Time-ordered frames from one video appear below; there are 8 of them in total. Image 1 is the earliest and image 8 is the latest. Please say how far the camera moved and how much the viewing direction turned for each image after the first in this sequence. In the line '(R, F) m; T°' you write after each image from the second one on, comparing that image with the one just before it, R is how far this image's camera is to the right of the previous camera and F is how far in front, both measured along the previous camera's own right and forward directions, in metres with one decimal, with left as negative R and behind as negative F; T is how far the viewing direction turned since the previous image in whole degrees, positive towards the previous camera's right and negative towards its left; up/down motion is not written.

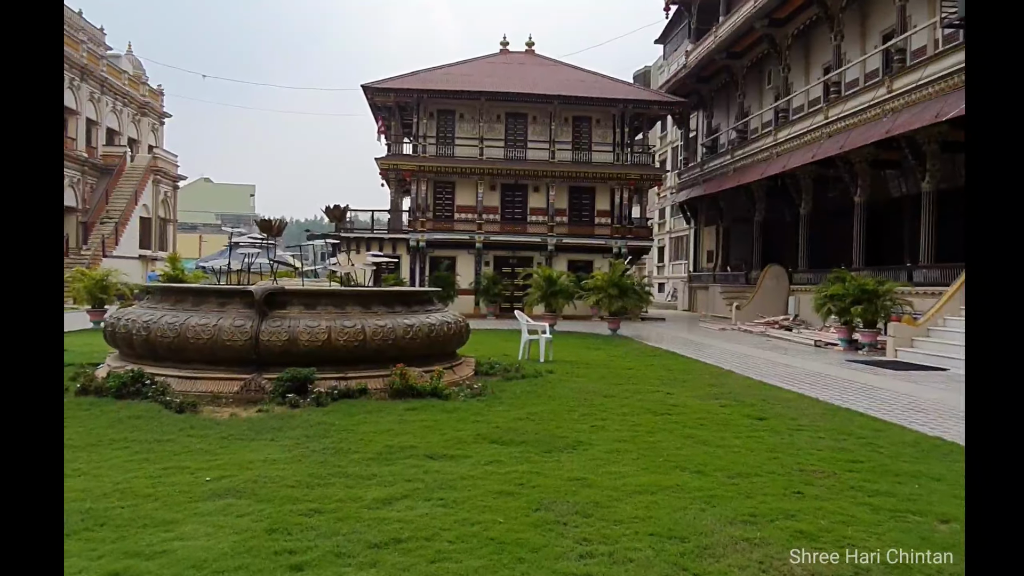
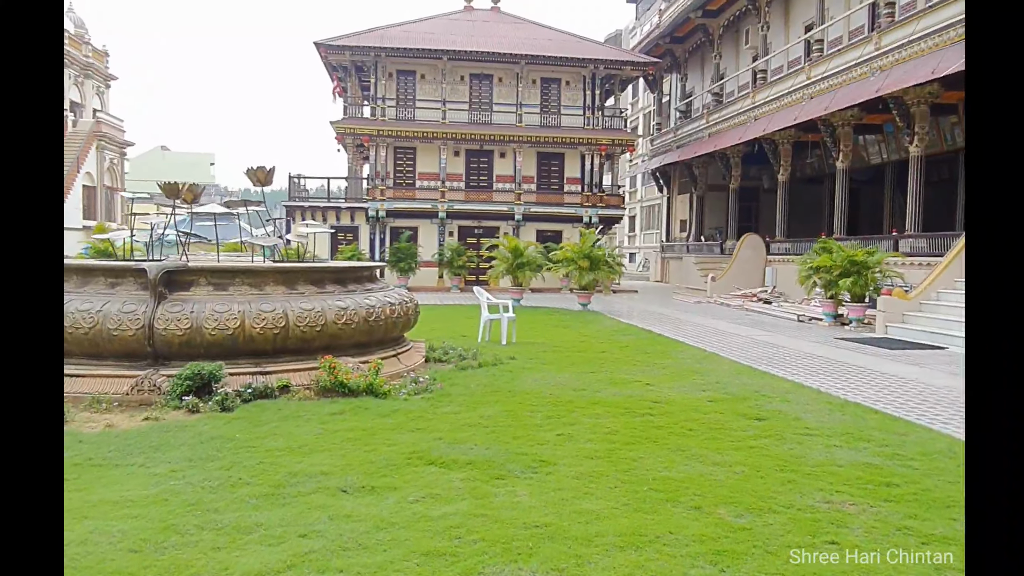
(+0.2, +1.2) m; +2°
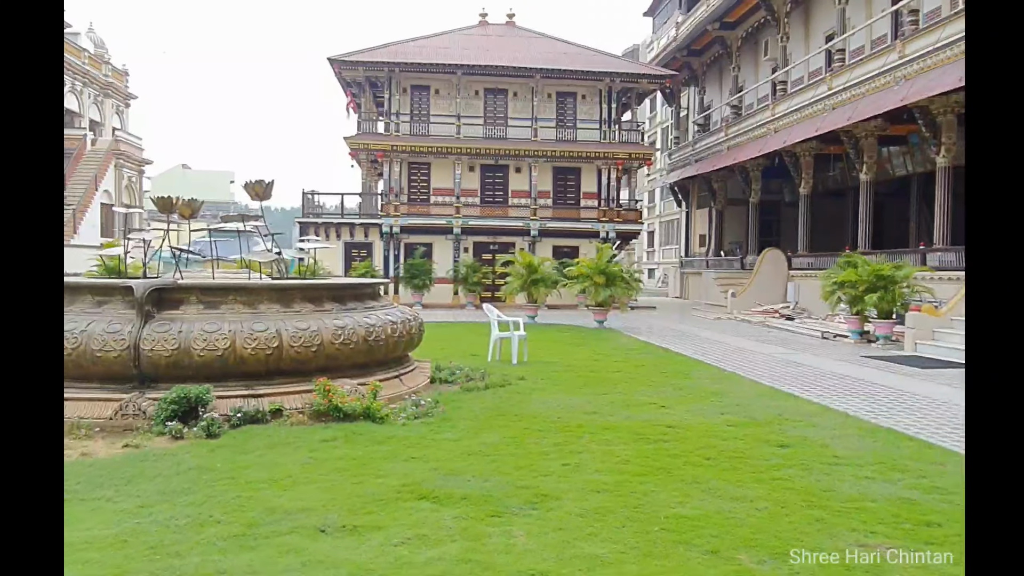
(+0.1, +0.3) m; -1°
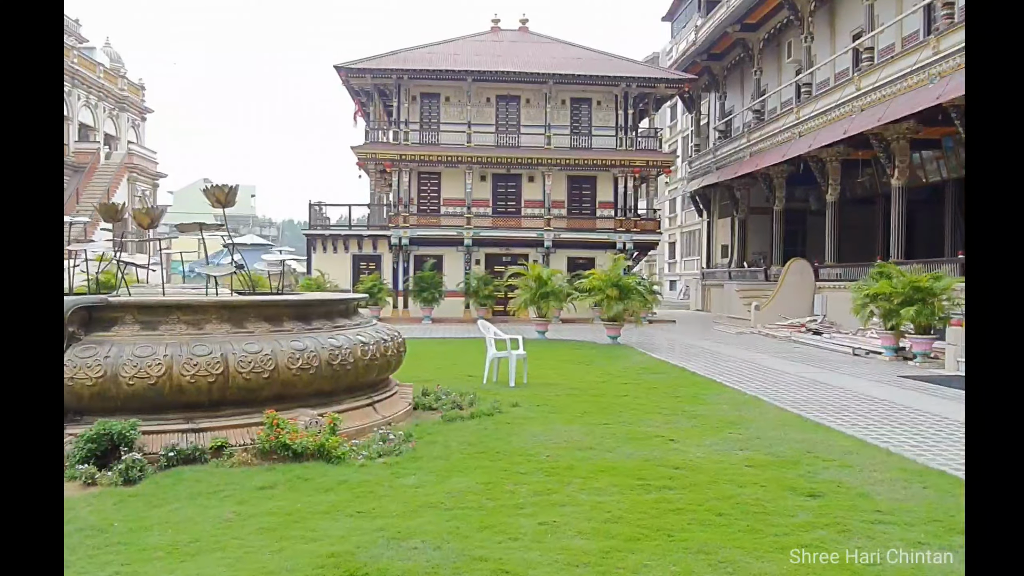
(+0.3, +0.8) m; -2°
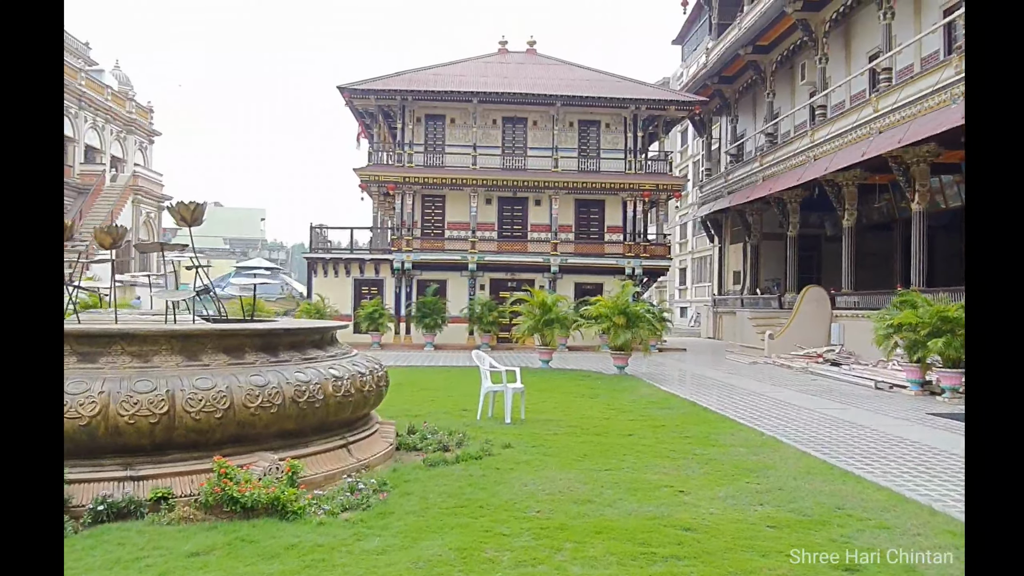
(+0.1, +0.6) m; -1°
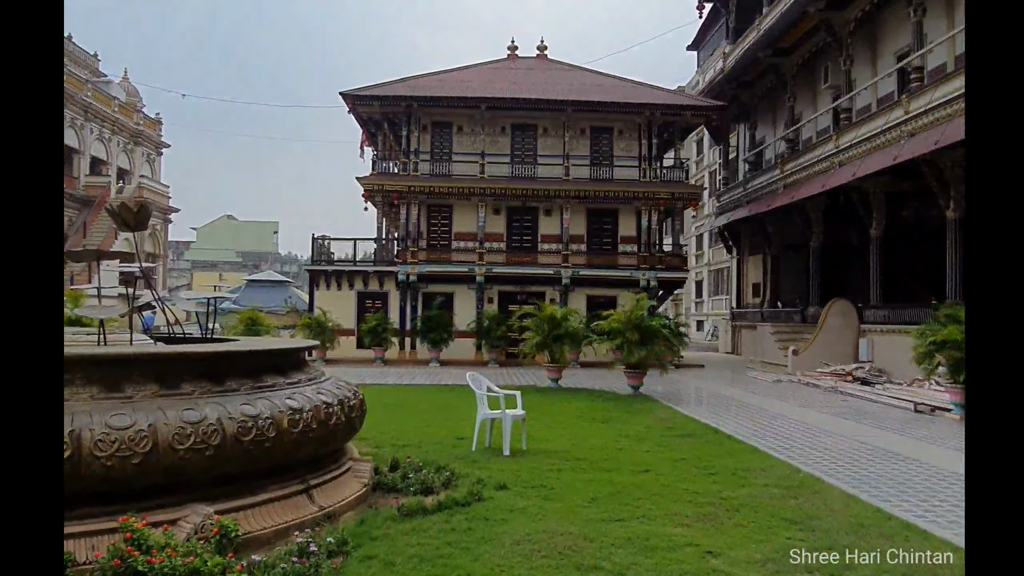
(+0.1, +0.9) m; -1°
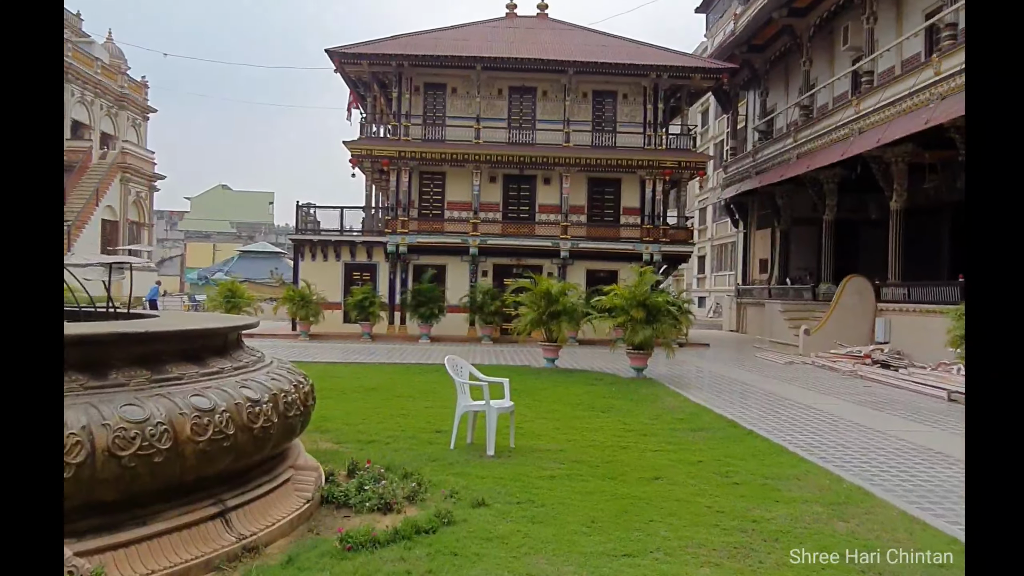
(+0.1, +1.1) m; 0°
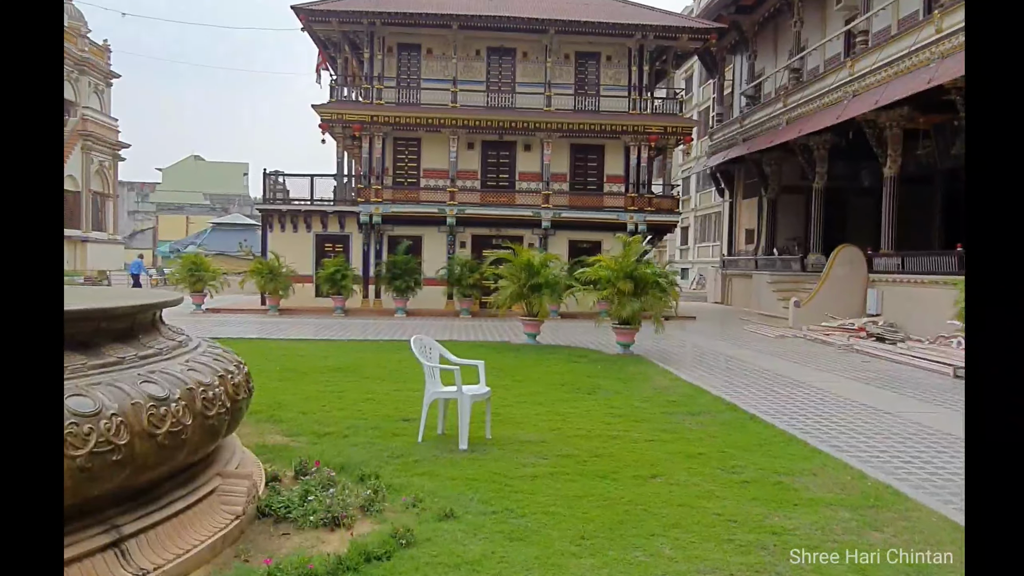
(0.0, +0.8) m; +1°
